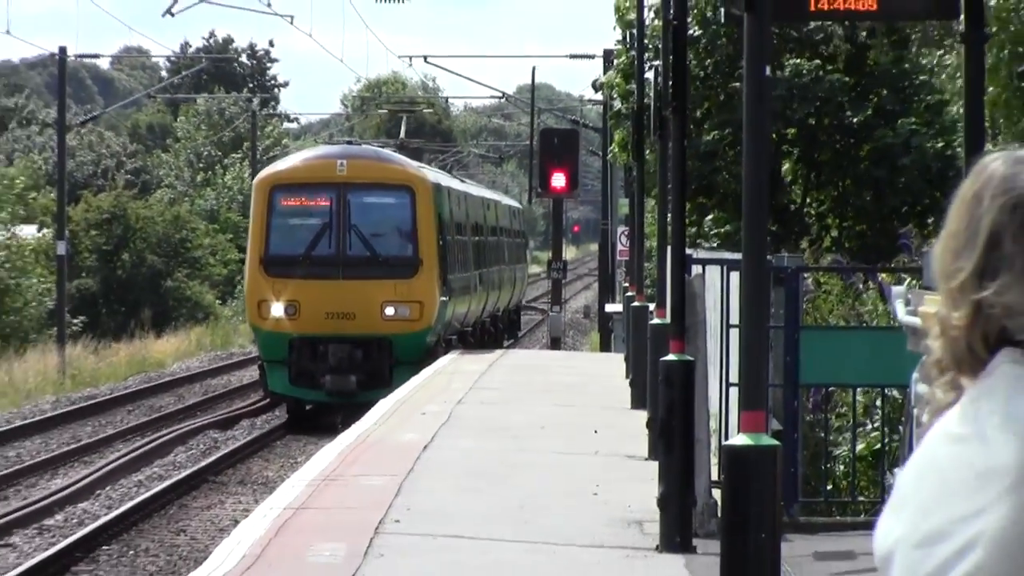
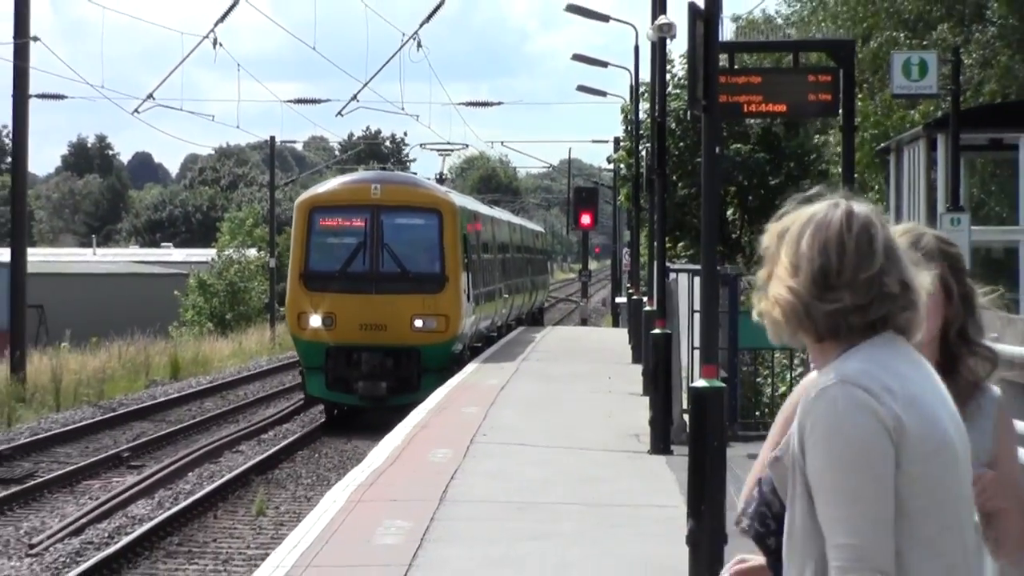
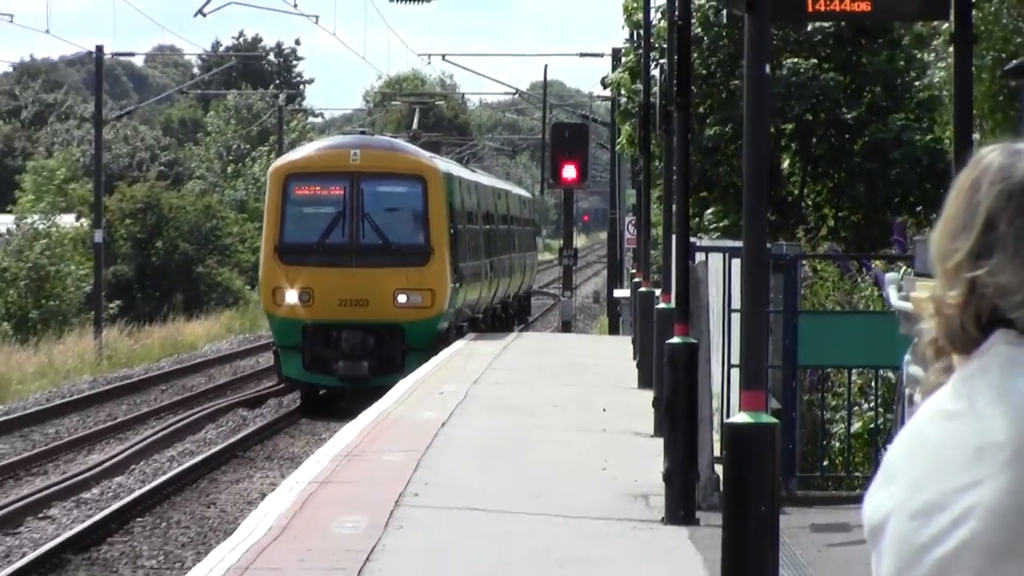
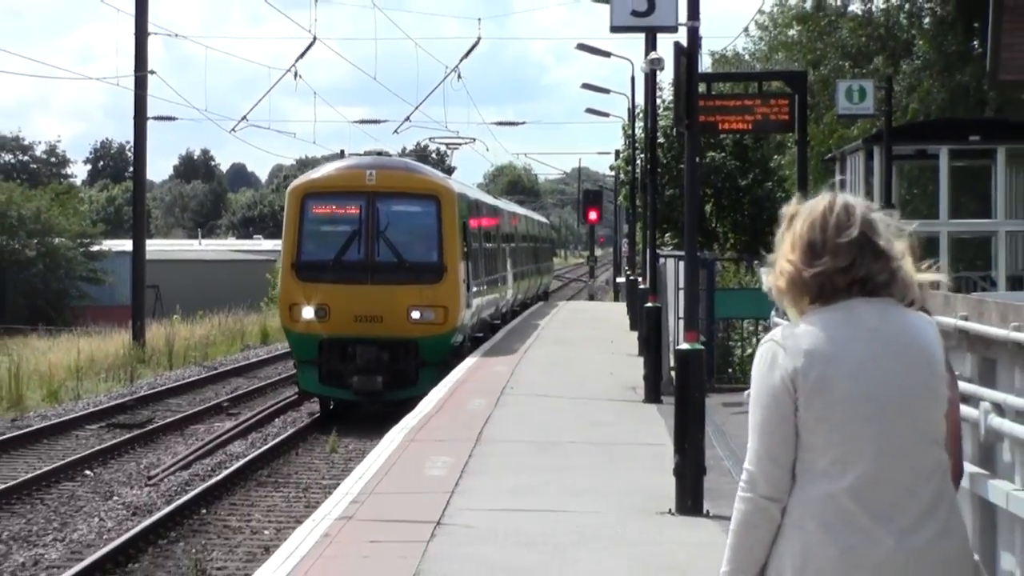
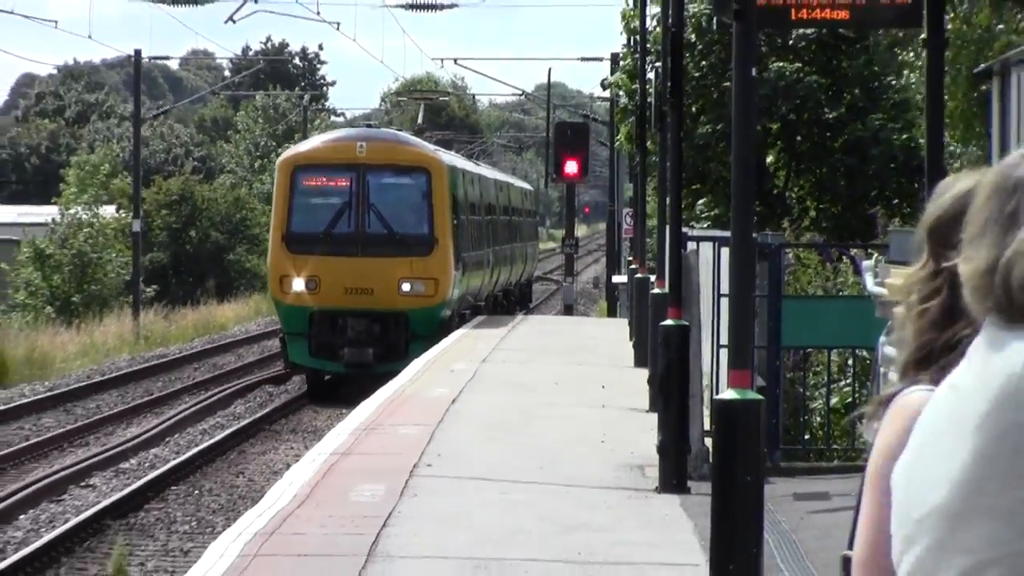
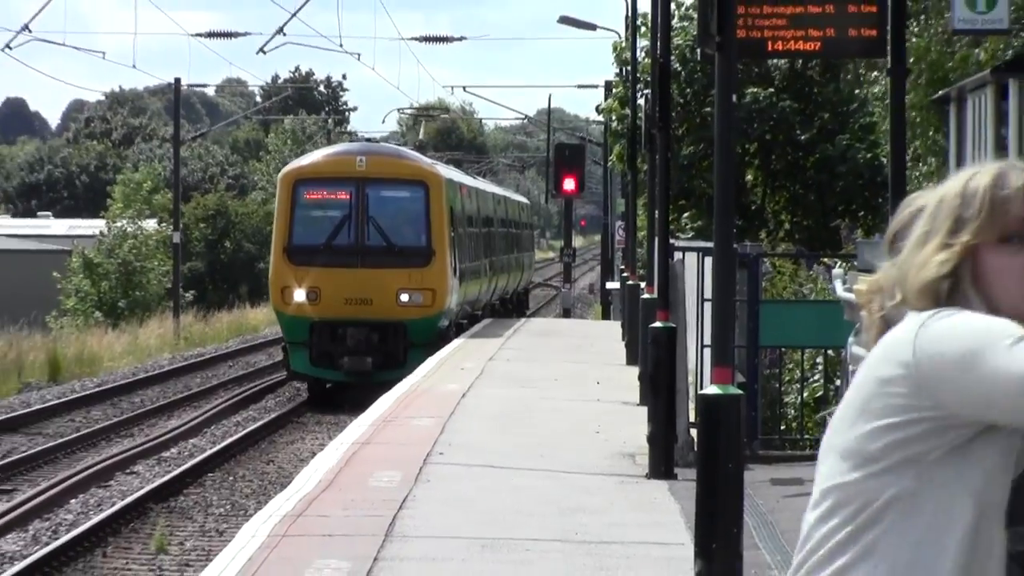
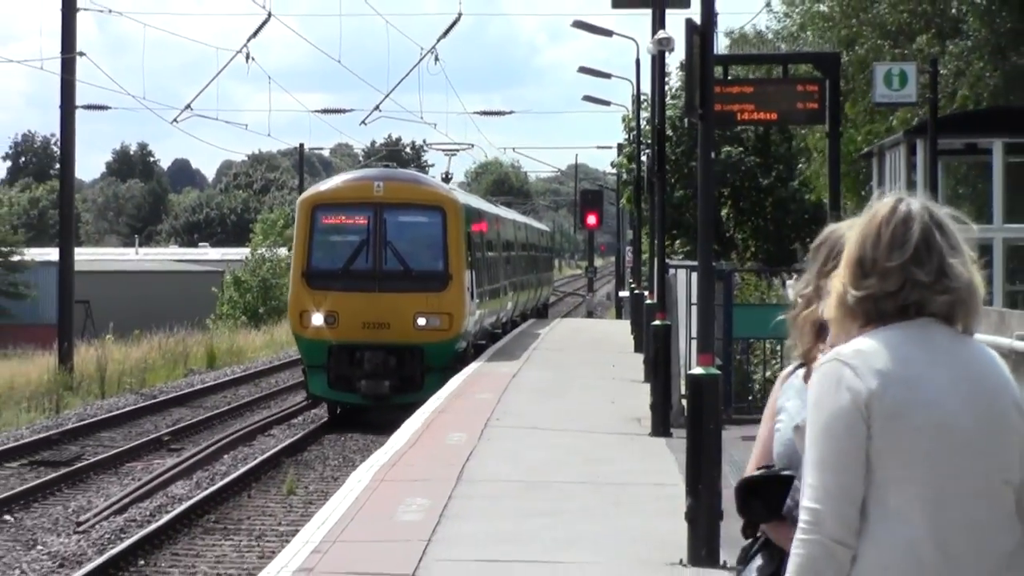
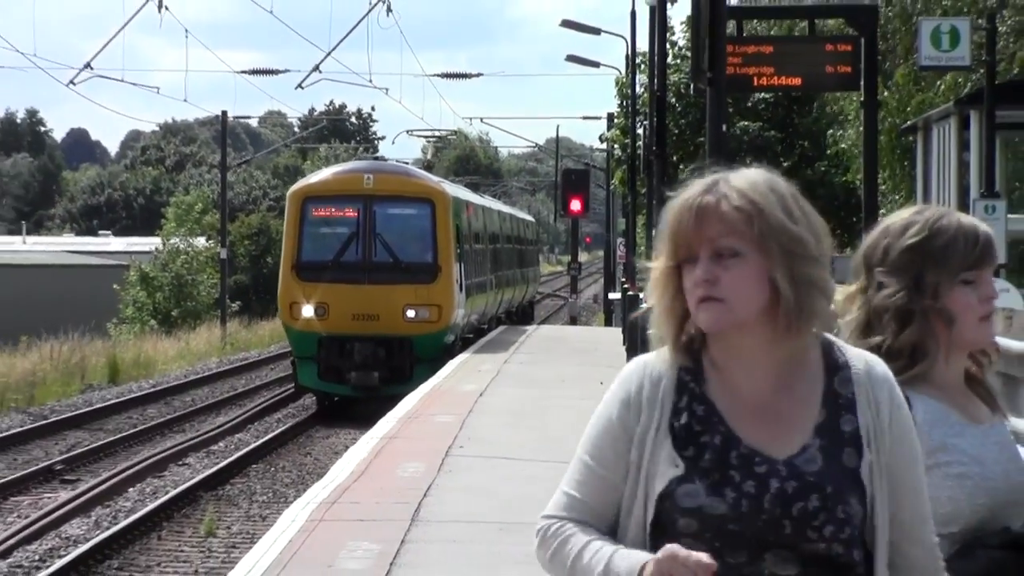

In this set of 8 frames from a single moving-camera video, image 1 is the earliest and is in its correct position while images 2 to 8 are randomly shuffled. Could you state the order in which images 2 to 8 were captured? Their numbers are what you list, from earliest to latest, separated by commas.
3, 5, 6, 8, 2, 7, 4
